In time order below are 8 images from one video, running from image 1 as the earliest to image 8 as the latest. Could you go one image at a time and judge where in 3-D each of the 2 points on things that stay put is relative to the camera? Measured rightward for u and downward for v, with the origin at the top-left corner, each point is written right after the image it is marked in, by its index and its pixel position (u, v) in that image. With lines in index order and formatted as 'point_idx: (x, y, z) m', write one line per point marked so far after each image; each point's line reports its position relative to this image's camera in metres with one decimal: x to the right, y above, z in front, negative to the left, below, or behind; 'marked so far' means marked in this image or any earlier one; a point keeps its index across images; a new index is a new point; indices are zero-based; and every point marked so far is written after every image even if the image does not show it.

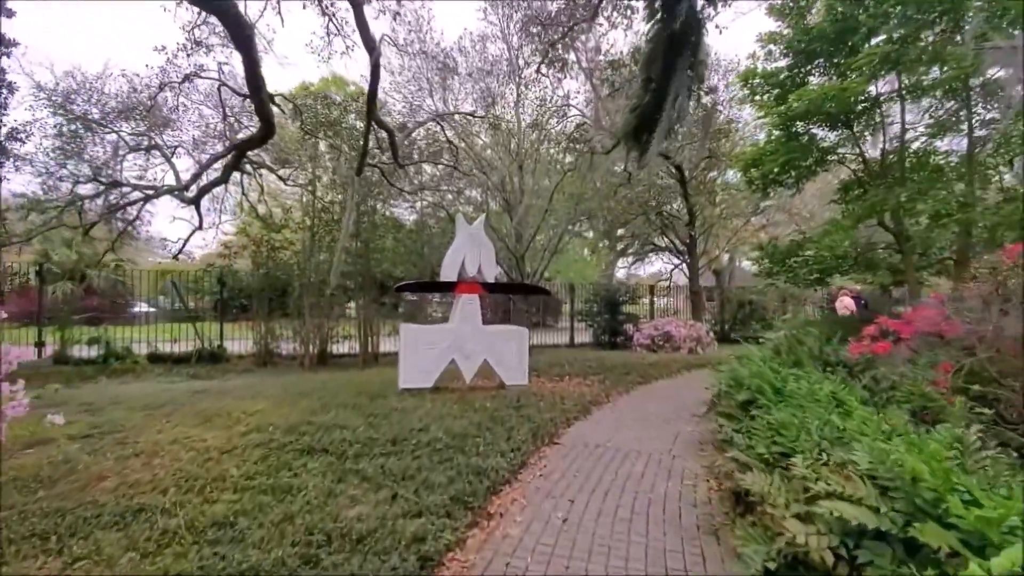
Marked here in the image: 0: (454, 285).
0: (-0.9, 0.0, +7.9) m
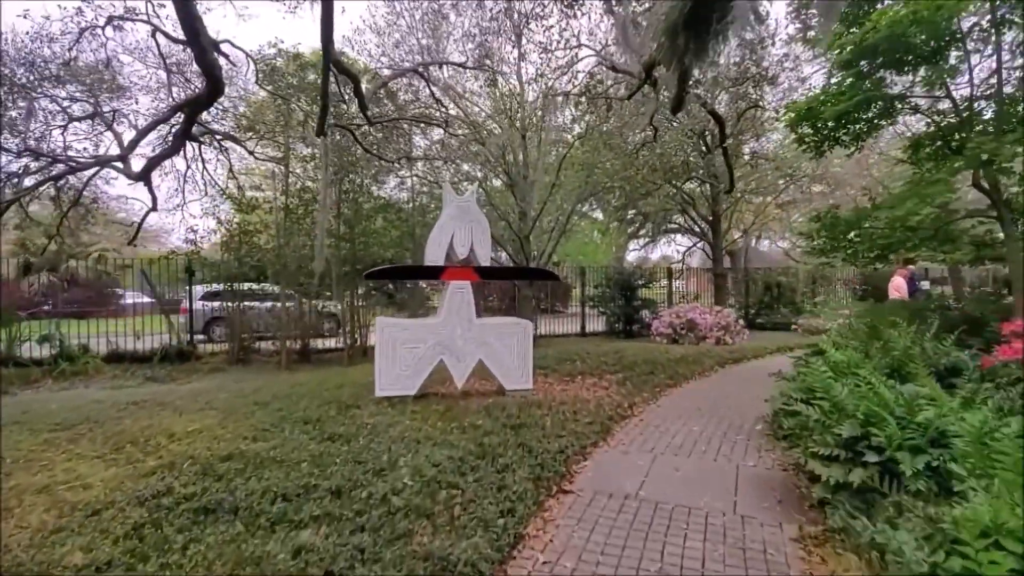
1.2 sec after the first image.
0: (-0.9, +0.2, +6.5) m
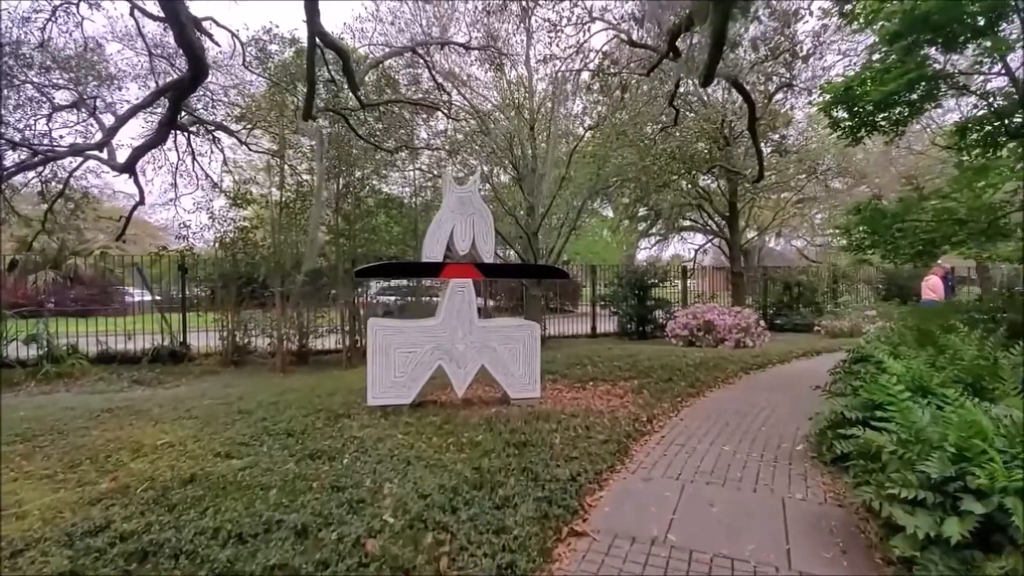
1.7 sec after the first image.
0: (-0.8, +0.2, +5.9) m
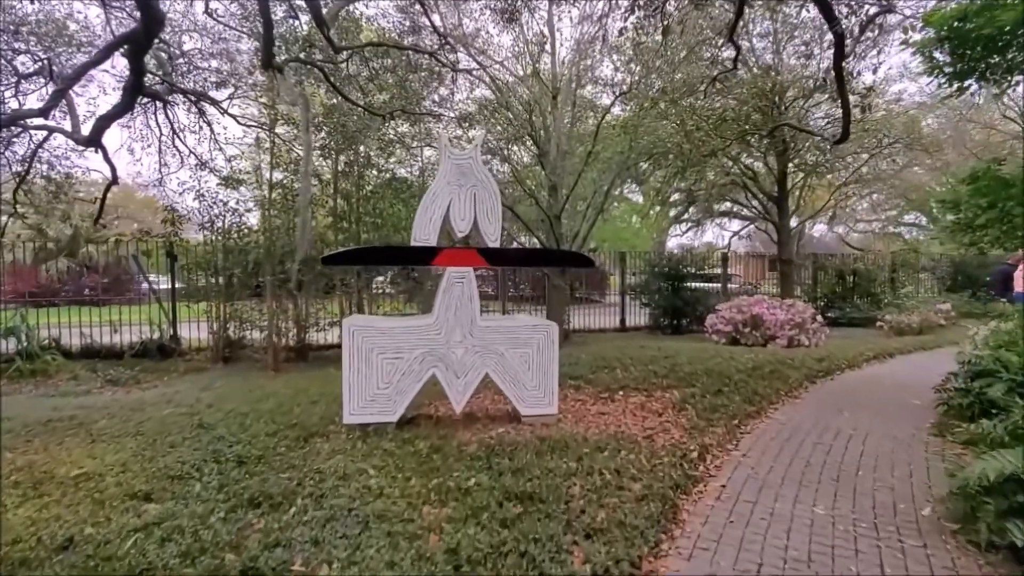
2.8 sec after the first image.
0: (-0.7, +0.3, +4.8) m
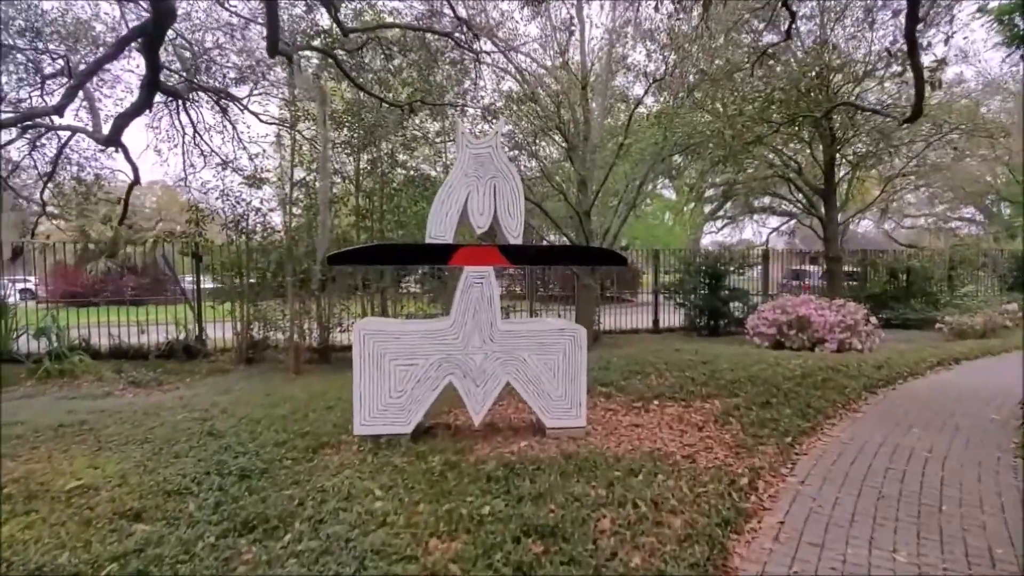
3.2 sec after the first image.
0: (-0.5, +0.3, +4.4) m
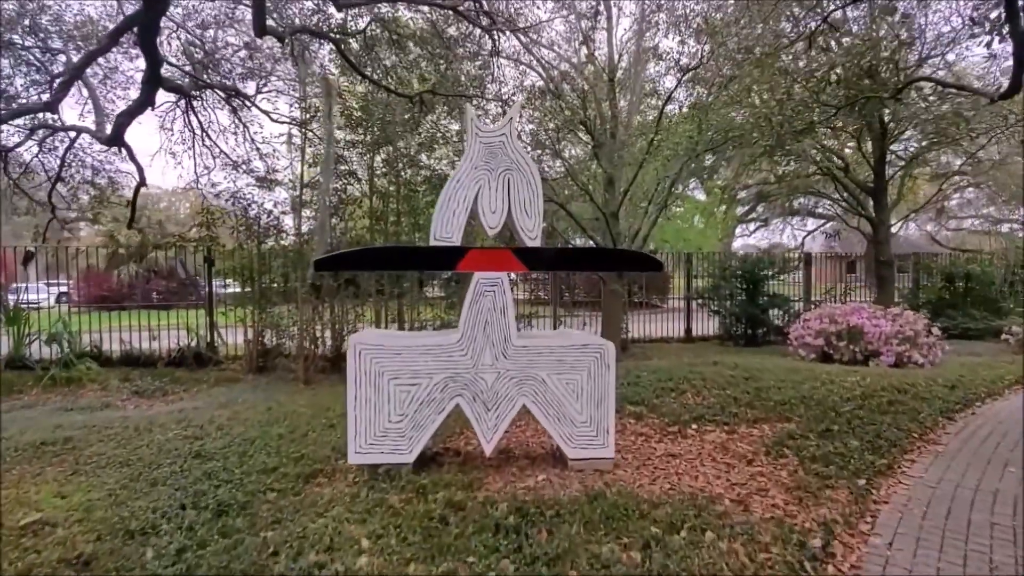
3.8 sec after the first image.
0: (-0.4, +0.2, +3.9) m
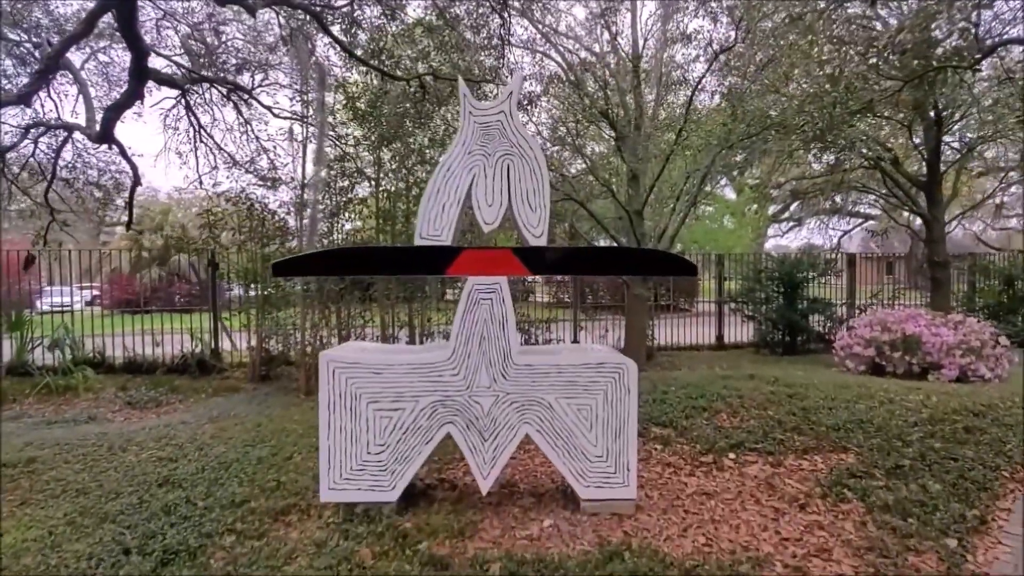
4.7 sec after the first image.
0: (-0.4, +0.2, +3.3) m
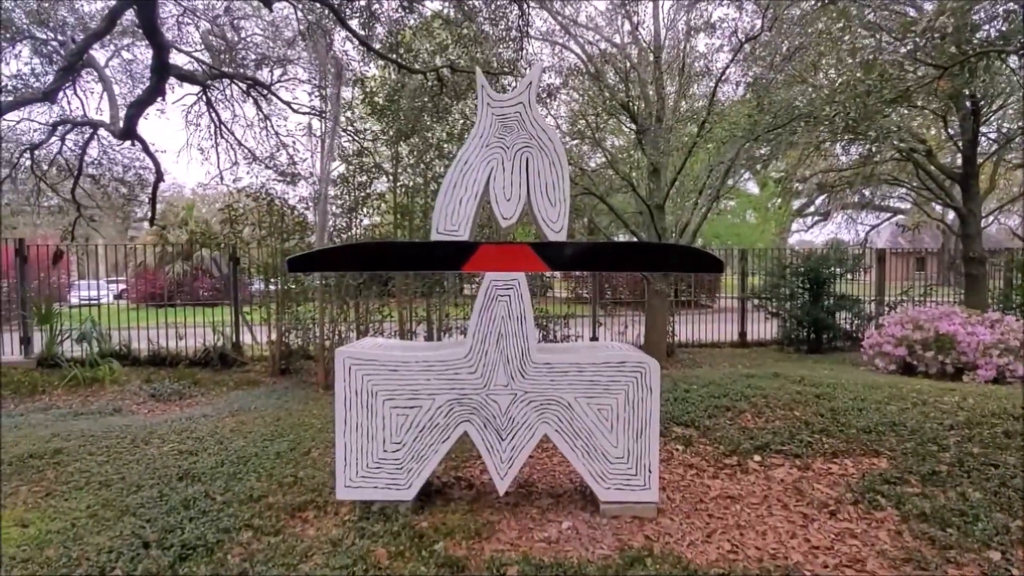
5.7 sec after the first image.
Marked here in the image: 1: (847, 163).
0: (-0.3, +0.2, +3.2) m
1: (+5.2, +2.0, +8.0) m
